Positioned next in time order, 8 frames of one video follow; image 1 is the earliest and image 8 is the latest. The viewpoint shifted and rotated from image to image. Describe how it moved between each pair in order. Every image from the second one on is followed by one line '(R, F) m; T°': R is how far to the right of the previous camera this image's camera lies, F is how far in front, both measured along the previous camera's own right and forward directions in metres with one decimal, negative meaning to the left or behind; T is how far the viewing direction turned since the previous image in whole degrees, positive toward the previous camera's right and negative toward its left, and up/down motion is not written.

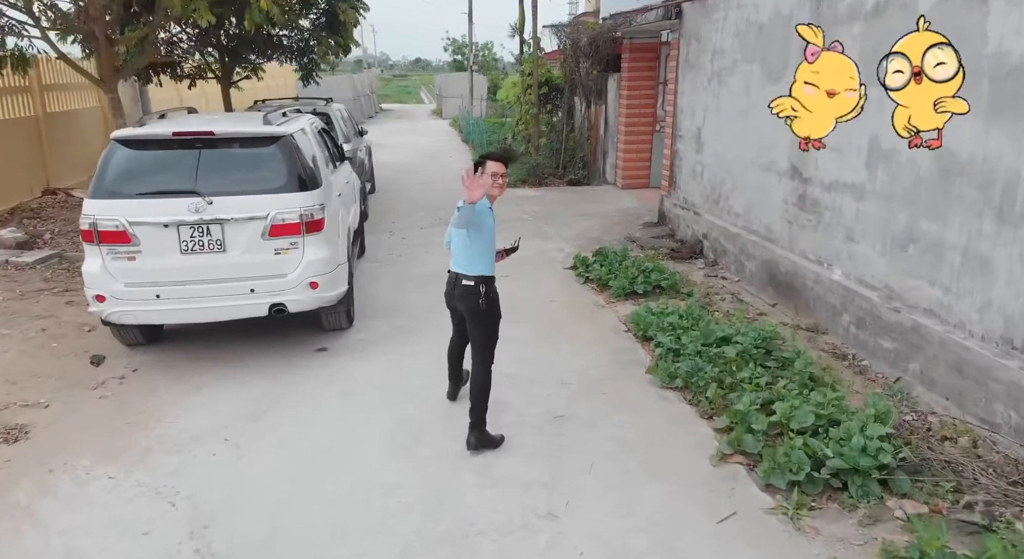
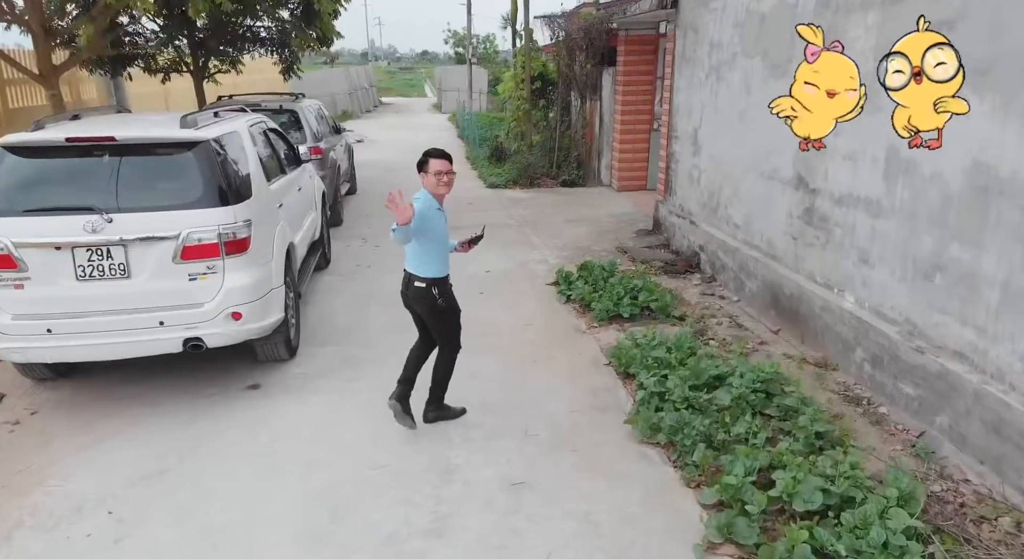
(+0.3, +0.8) m; 0°
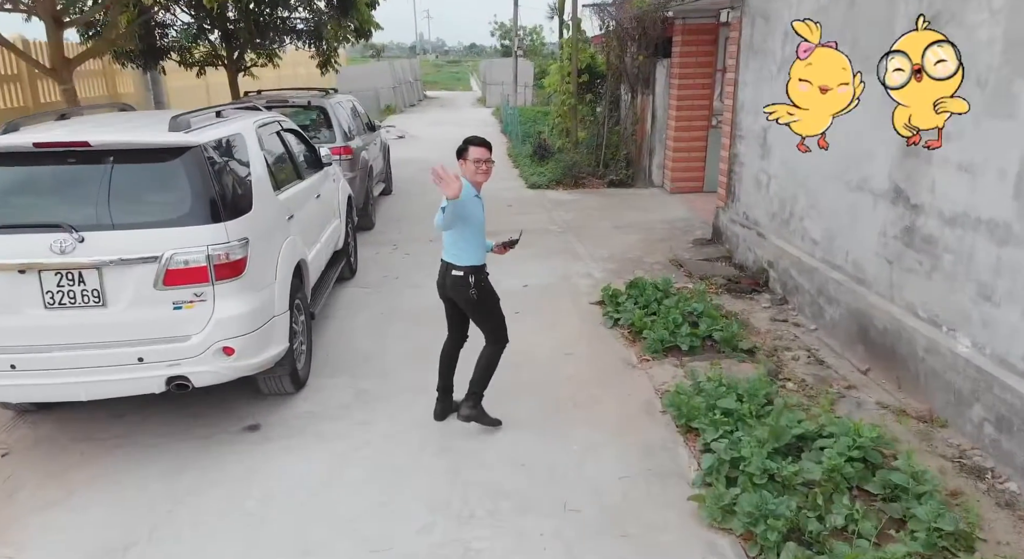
(0.0, +0.7) m; -3°
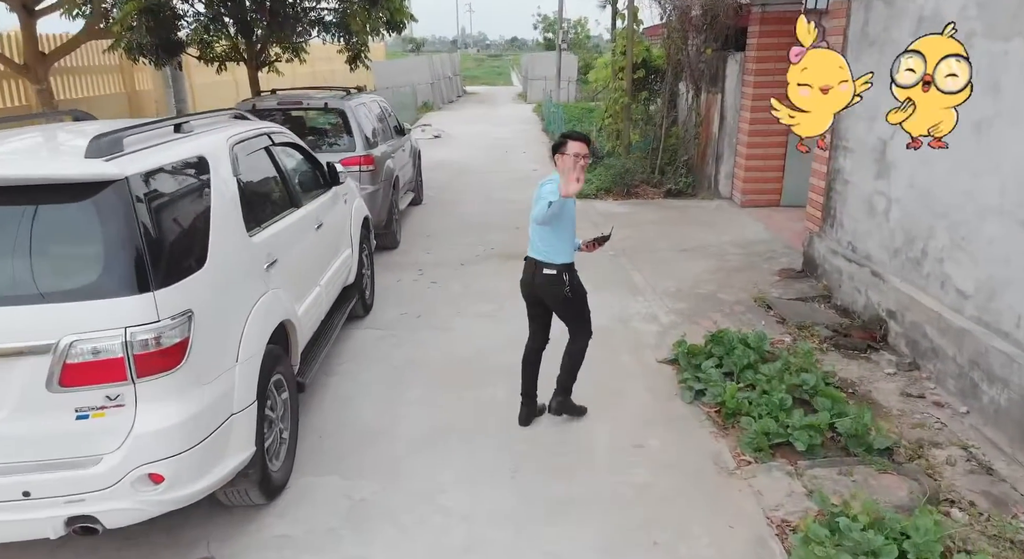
(-0.1, +1.2) m; -3°
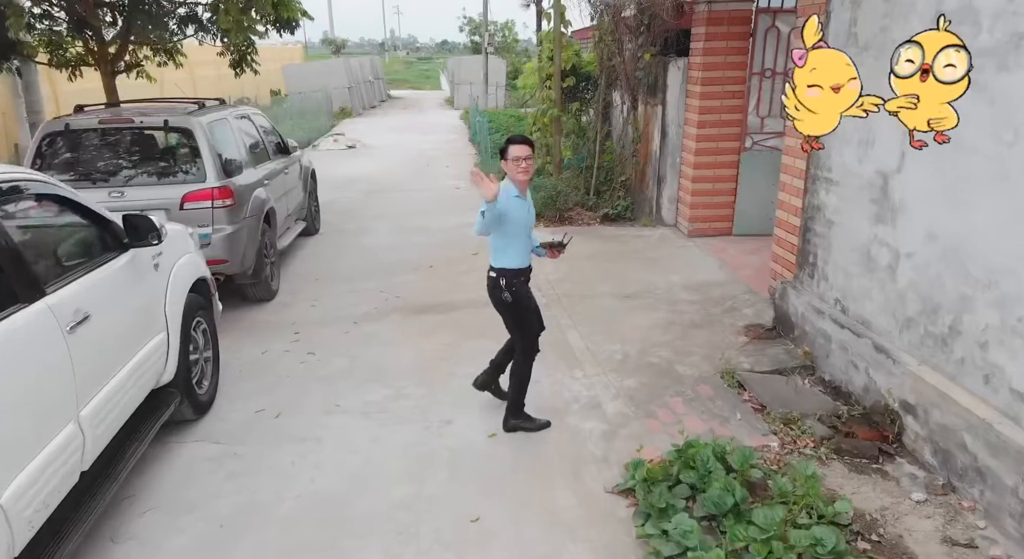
(+0.2, +1.5) m; +5°
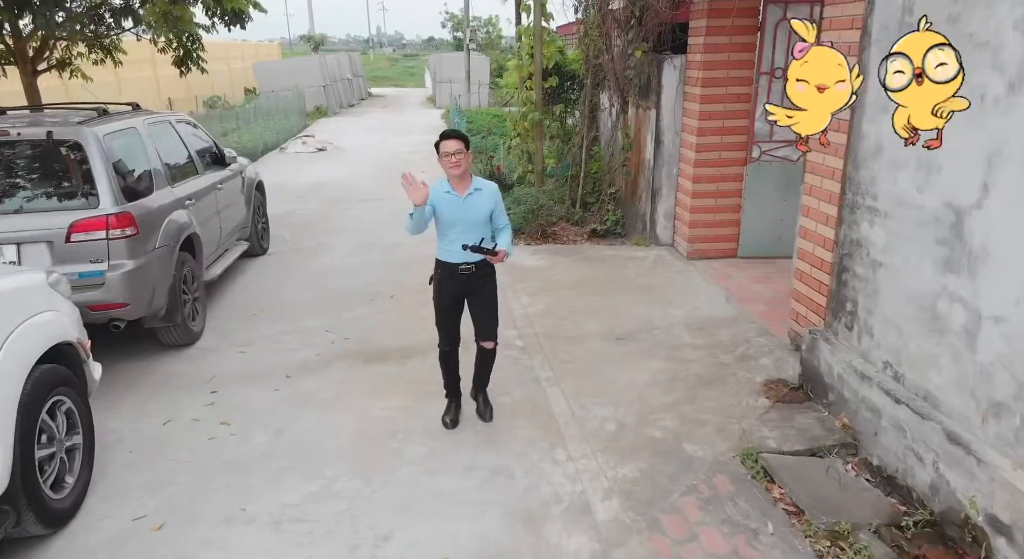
(+0.1, +1.0) m; +1°
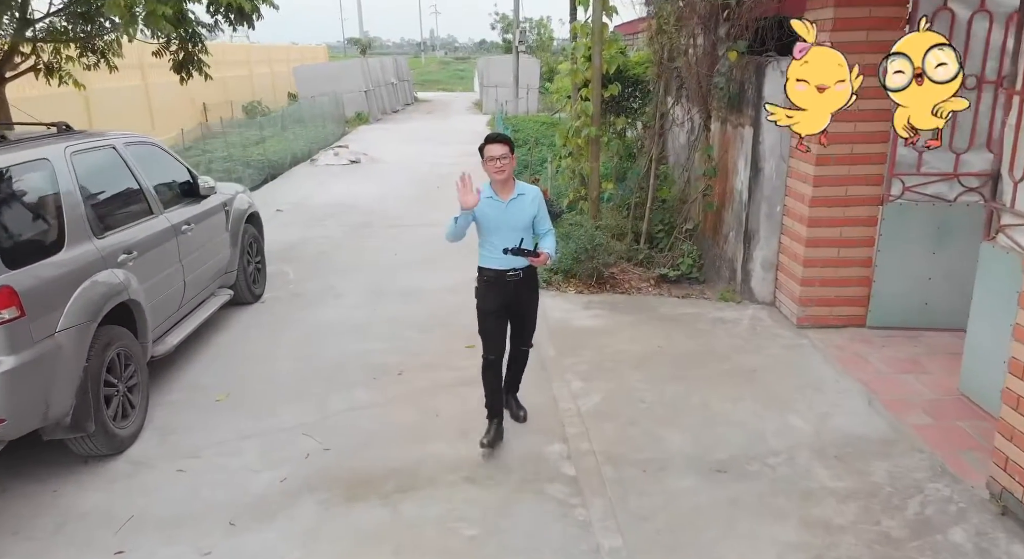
(0.0, +1.6) m; -4°
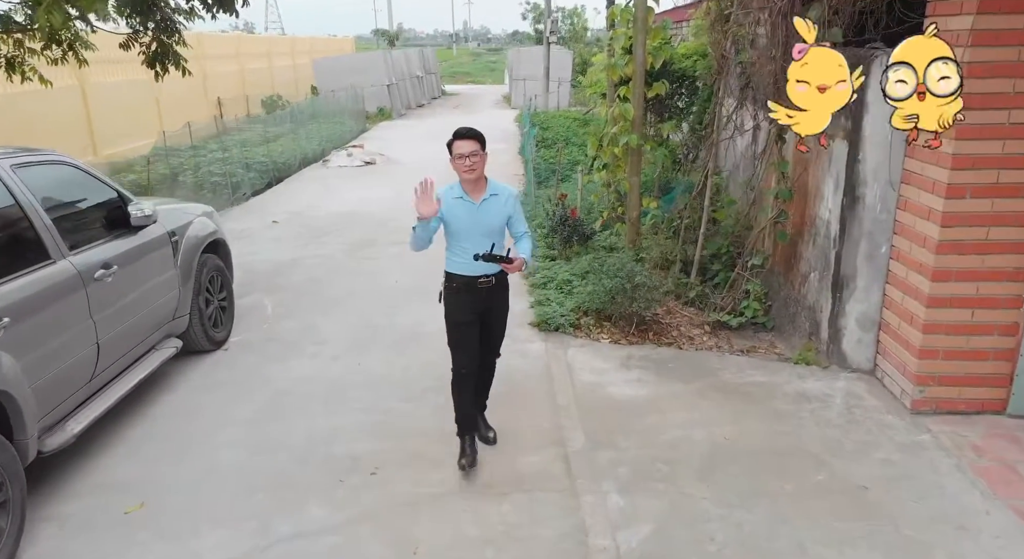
(+0.1, +1.2) m; -2°
